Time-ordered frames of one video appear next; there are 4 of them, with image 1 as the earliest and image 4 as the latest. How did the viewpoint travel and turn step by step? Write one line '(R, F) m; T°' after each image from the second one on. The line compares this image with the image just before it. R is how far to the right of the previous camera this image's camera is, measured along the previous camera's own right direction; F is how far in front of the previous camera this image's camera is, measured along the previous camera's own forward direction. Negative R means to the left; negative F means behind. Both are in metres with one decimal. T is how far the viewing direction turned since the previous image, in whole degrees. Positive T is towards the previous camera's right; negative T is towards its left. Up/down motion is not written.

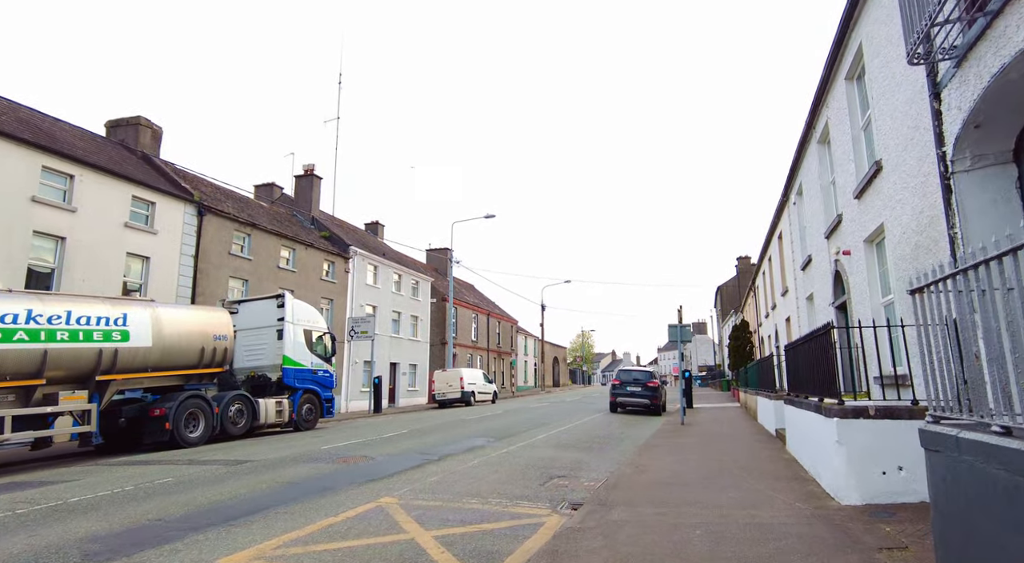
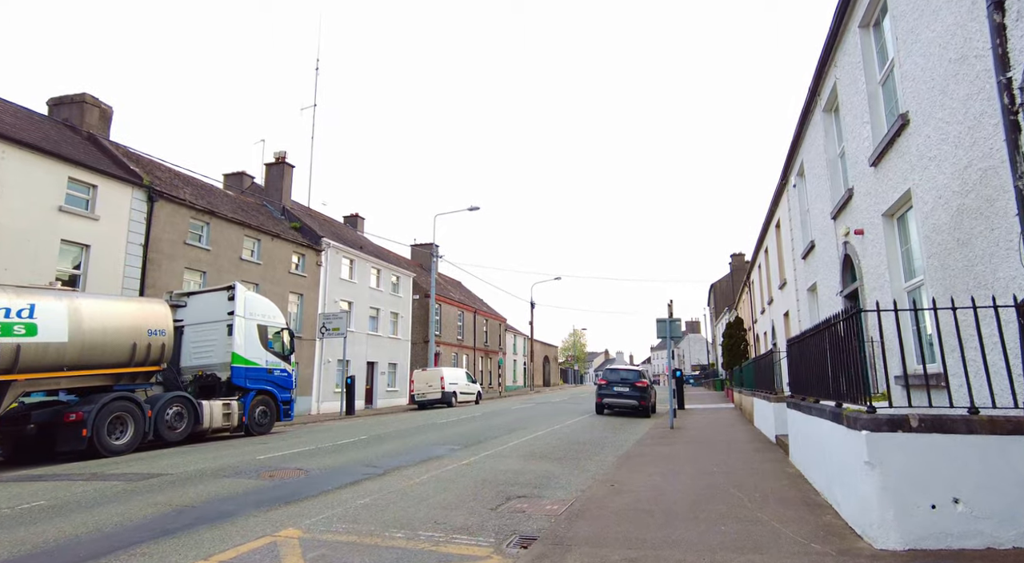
(+0.5, +1.4) m; +1°
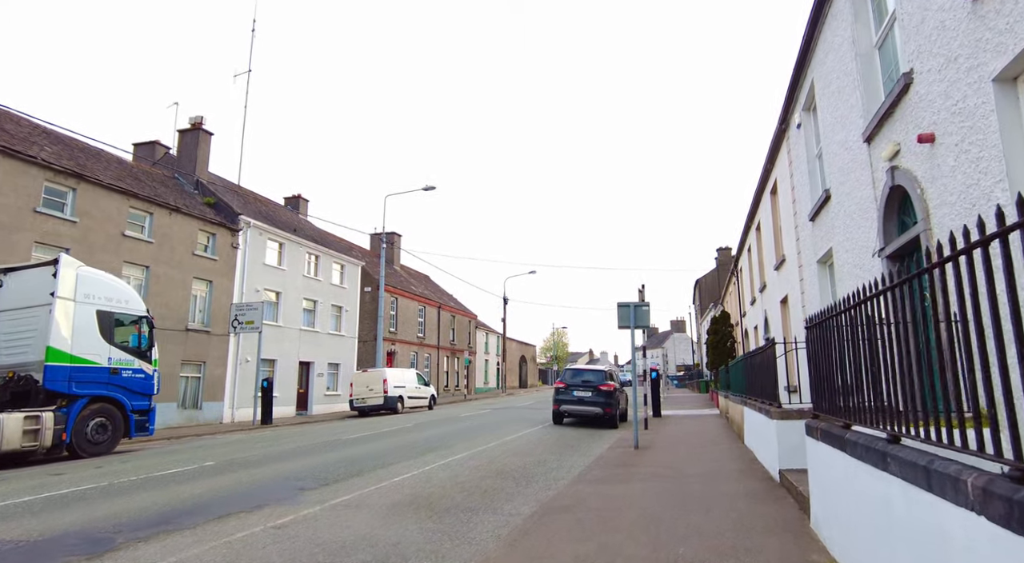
(+1.4, +3.6) m; +1°
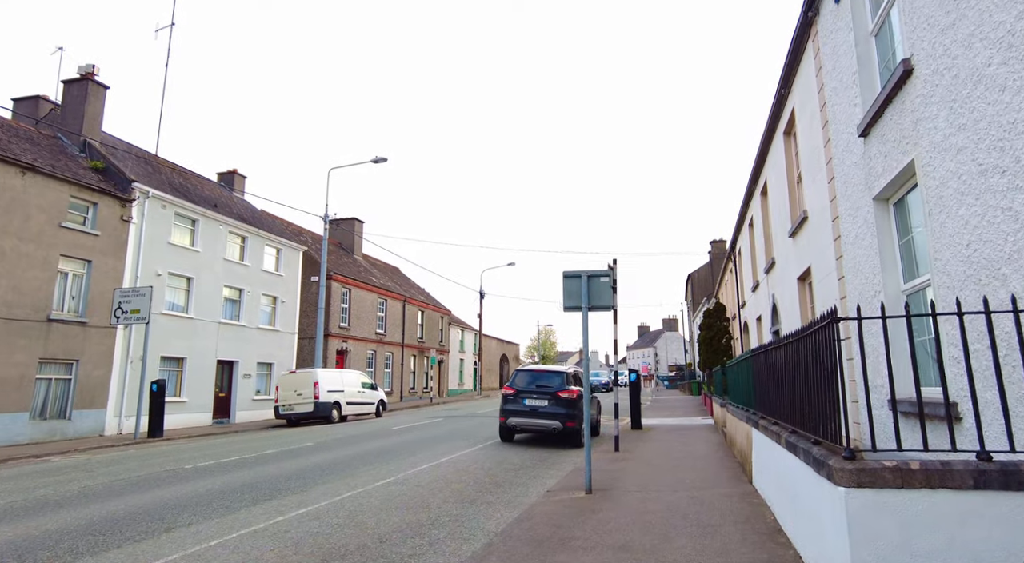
(+1.3, +3.8) m; +1°
